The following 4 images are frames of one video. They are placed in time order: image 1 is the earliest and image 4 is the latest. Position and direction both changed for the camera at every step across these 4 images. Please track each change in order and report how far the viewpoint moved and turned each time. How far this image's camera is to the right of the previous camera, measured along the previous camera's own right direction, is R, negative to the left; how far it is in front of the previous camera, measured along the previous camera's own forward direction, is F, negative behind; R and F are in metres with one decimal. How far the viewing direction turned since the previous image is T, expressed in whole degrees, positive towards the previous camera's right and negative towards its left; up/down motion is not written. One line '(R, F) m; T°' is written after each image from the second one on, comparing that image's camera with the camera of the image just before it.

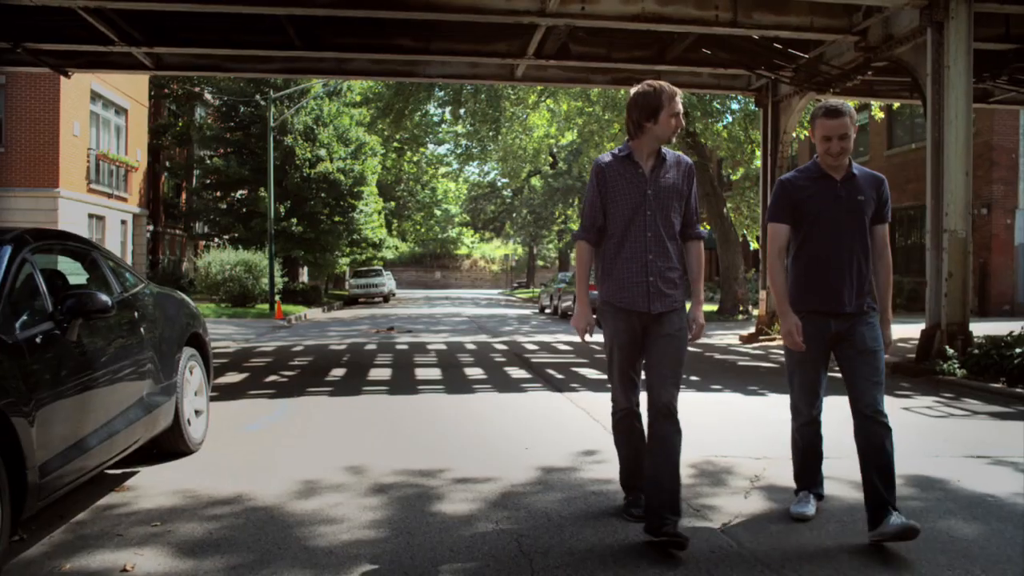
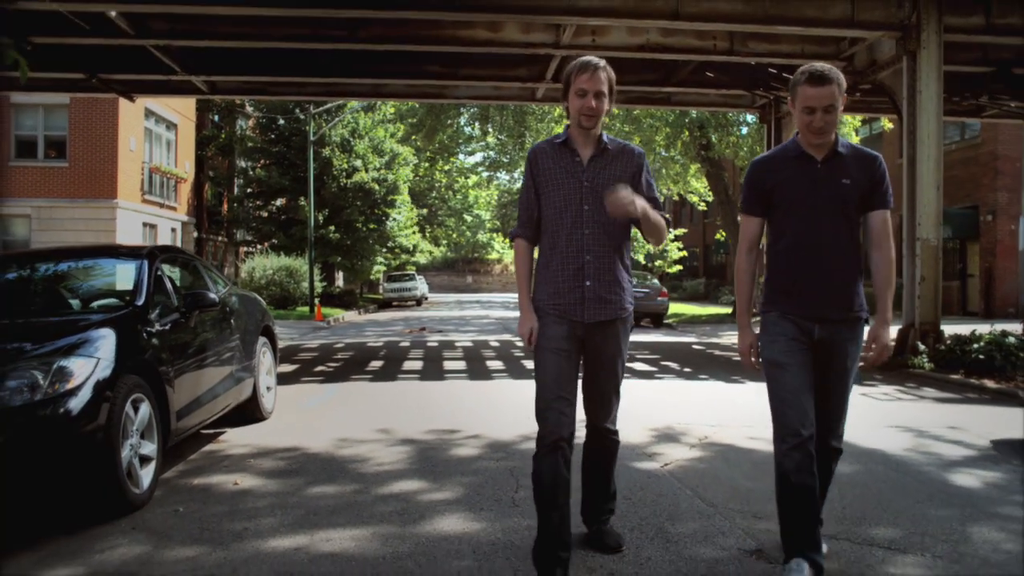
(+0.2, -1.4) m; -2°
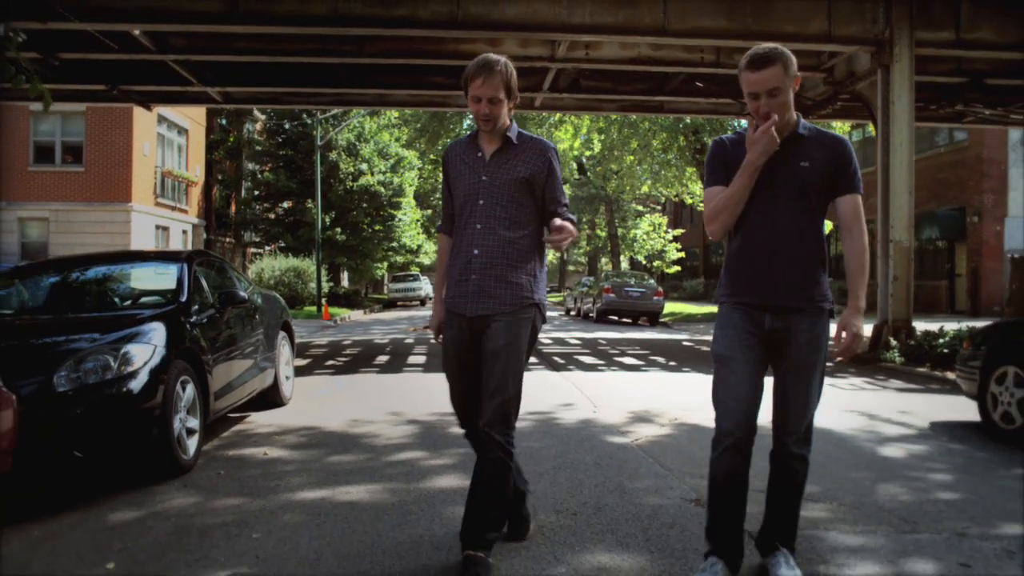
(+0.1, -0.8) m; 0°
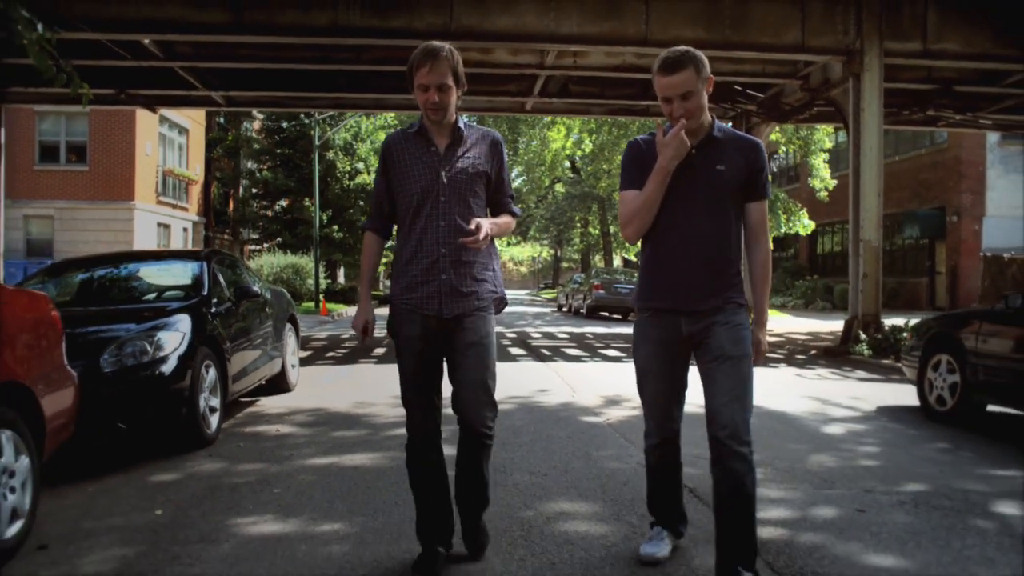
(+0.1, -0.7) m; 0°
